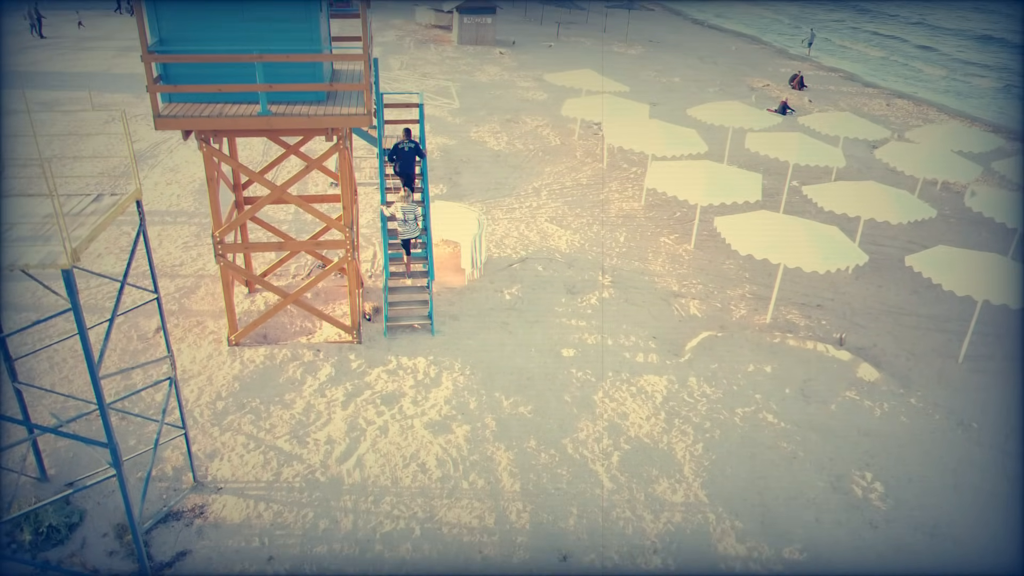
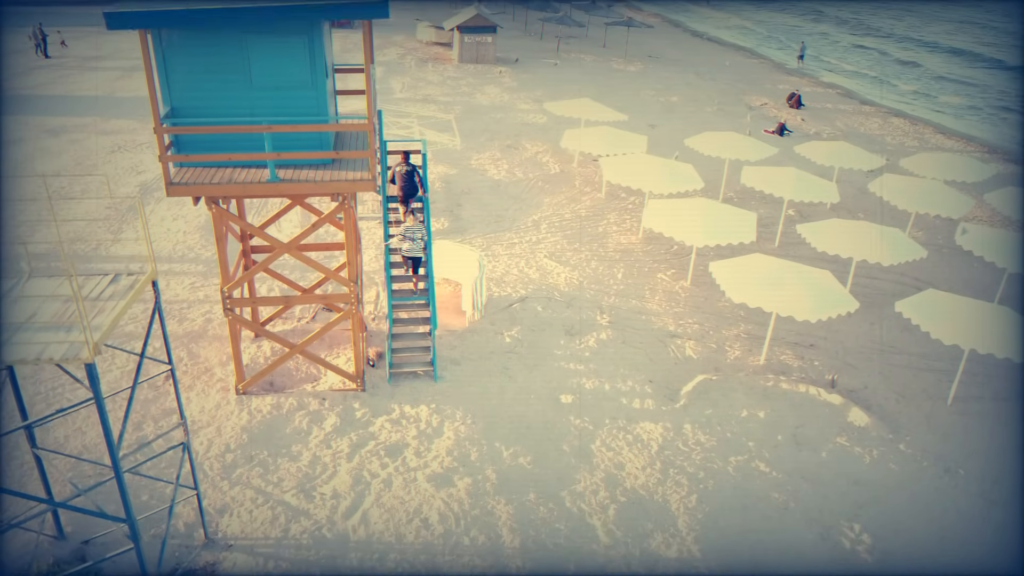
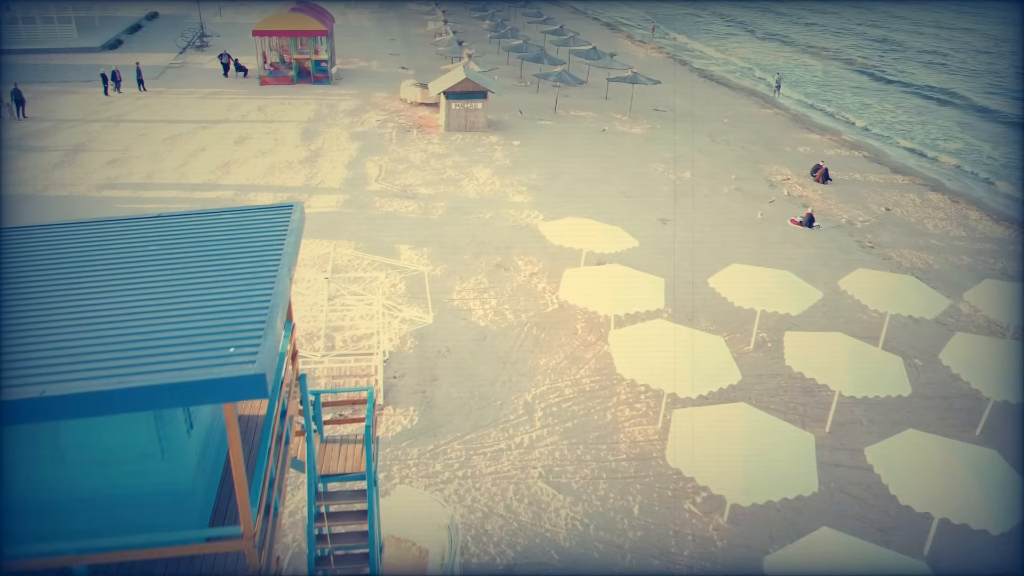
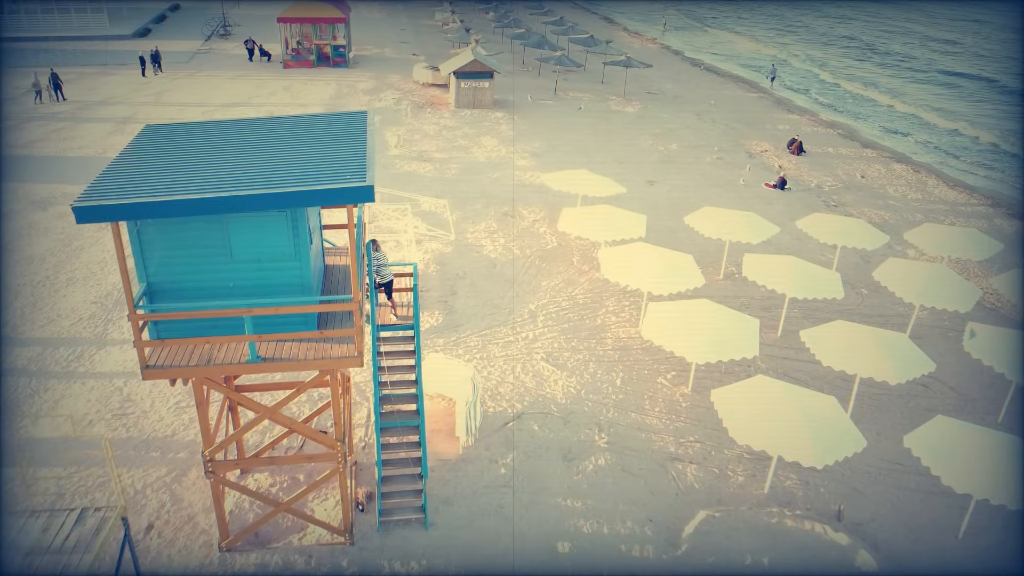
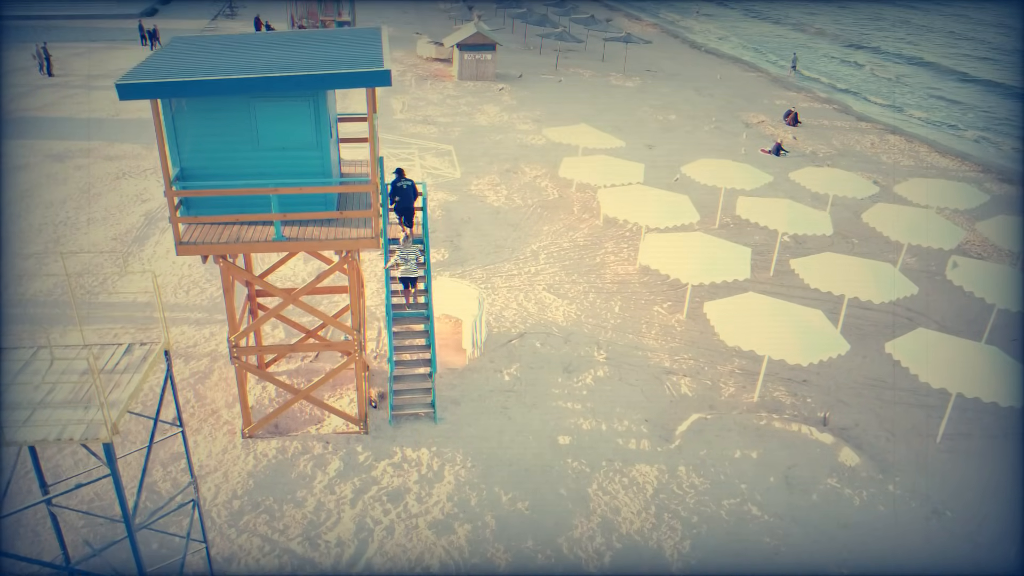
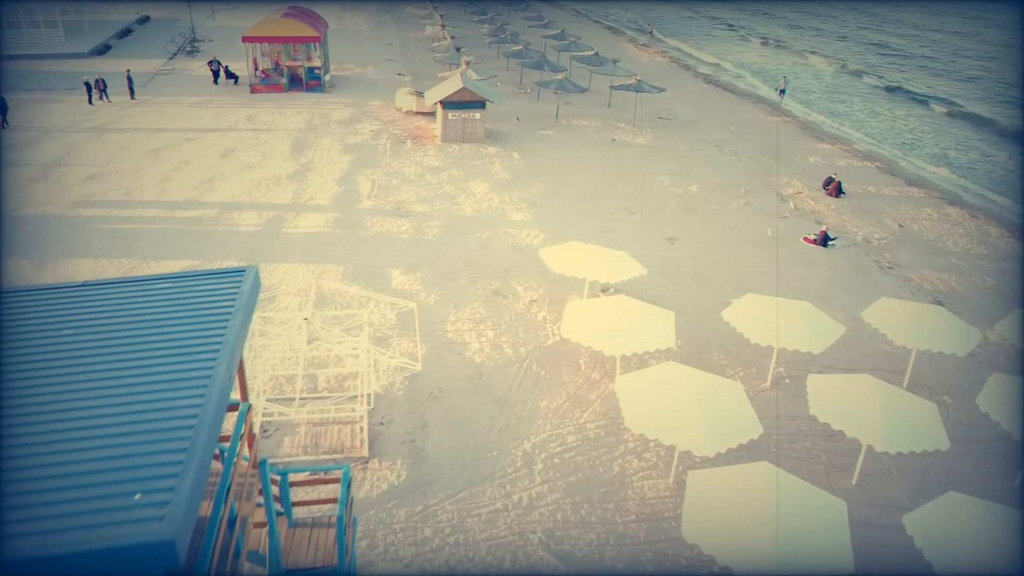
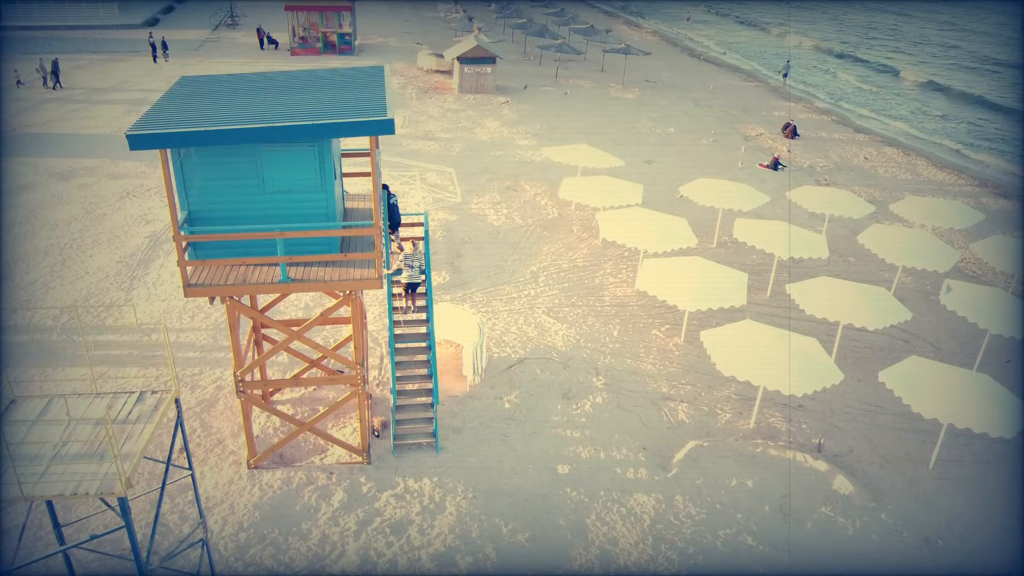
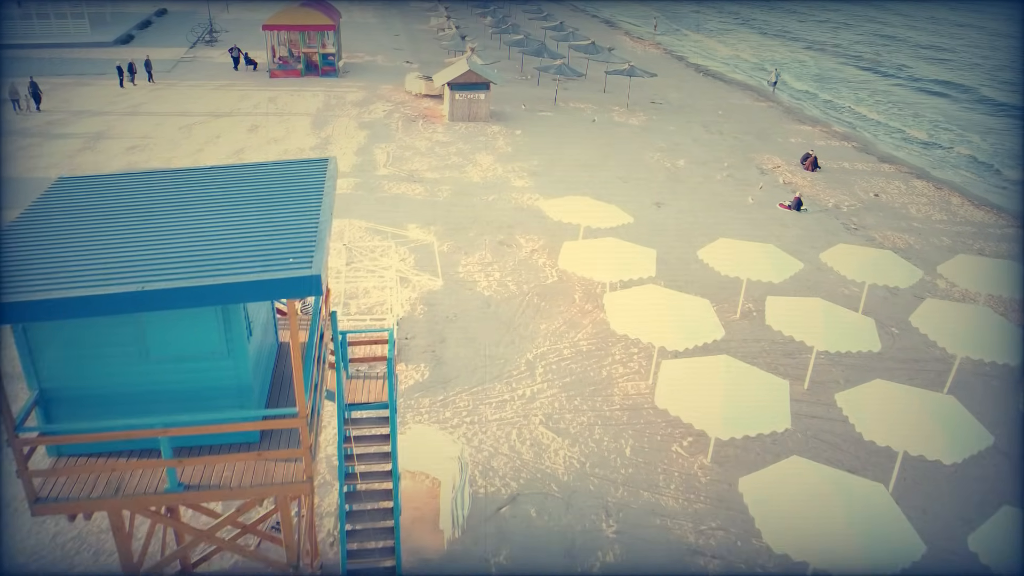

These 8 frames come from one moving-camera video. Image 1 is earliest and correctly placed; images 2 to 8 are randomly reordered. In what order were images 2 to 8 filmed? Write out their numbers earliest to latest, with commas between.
2, 5, 7, 4, 8, 3, 6
